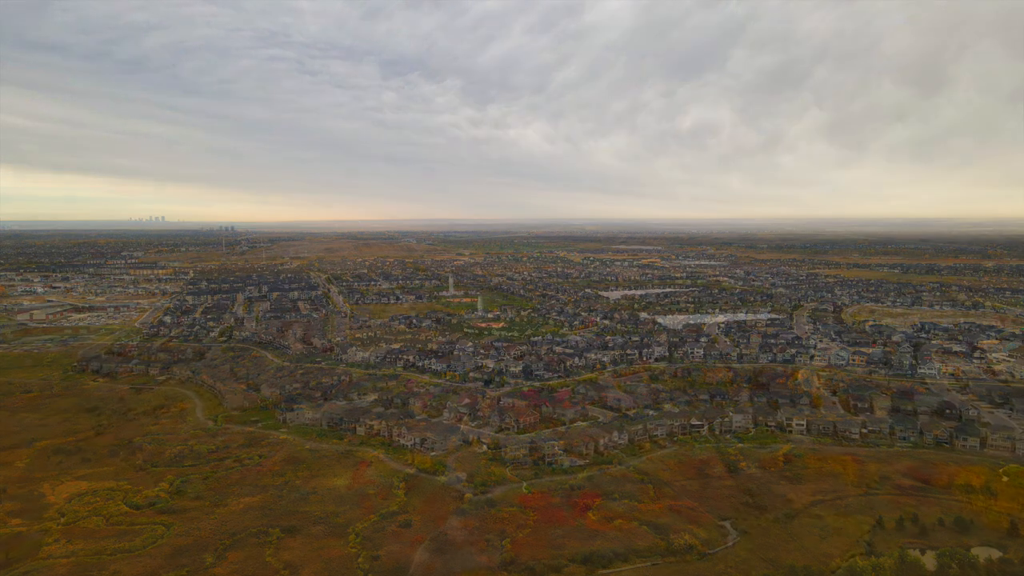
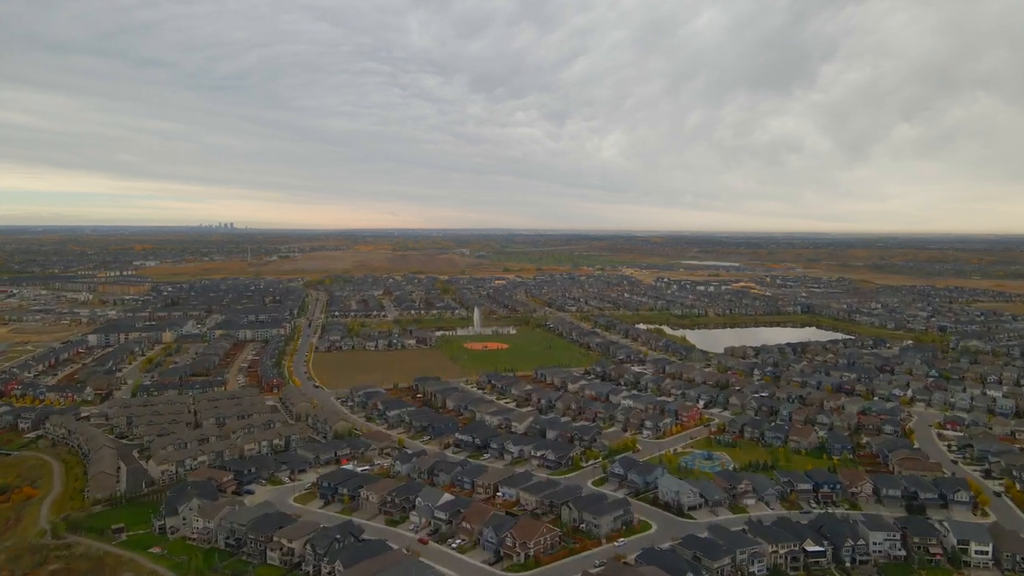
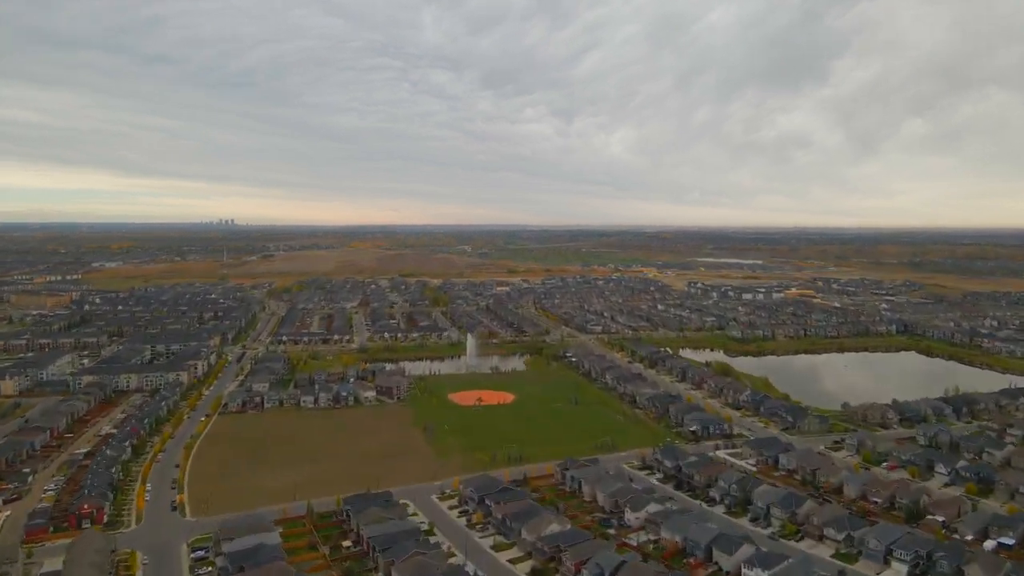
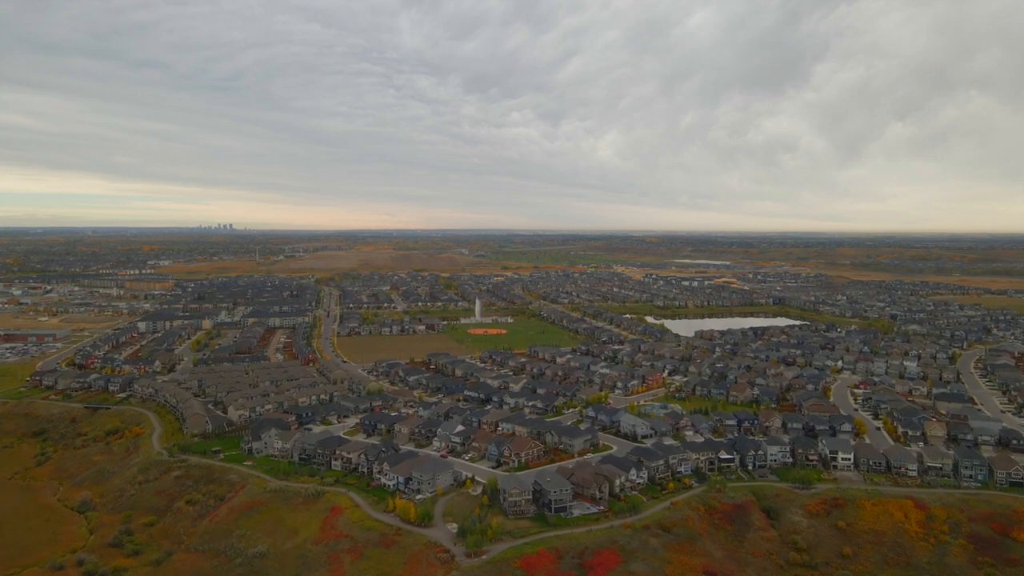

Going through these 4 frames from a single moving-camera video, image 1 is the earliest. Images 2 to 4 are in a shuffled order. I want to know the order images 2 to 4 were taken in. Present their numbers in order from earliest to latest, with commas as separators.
4, 2, 3
